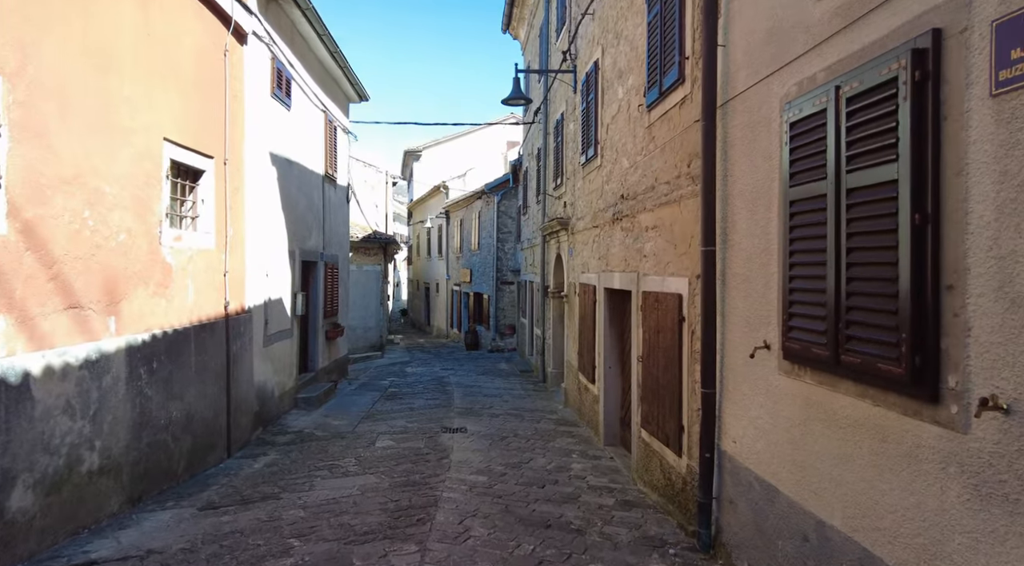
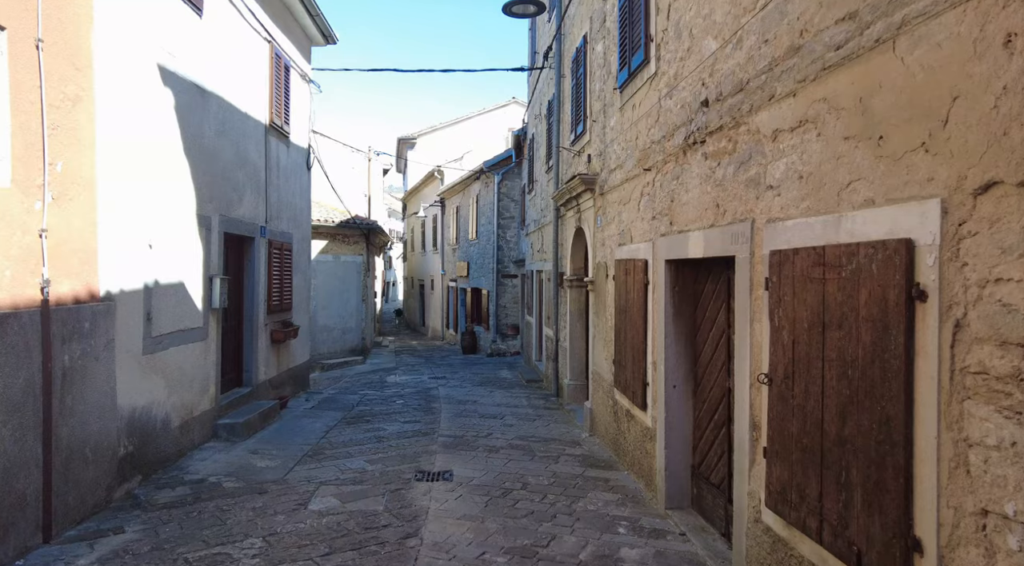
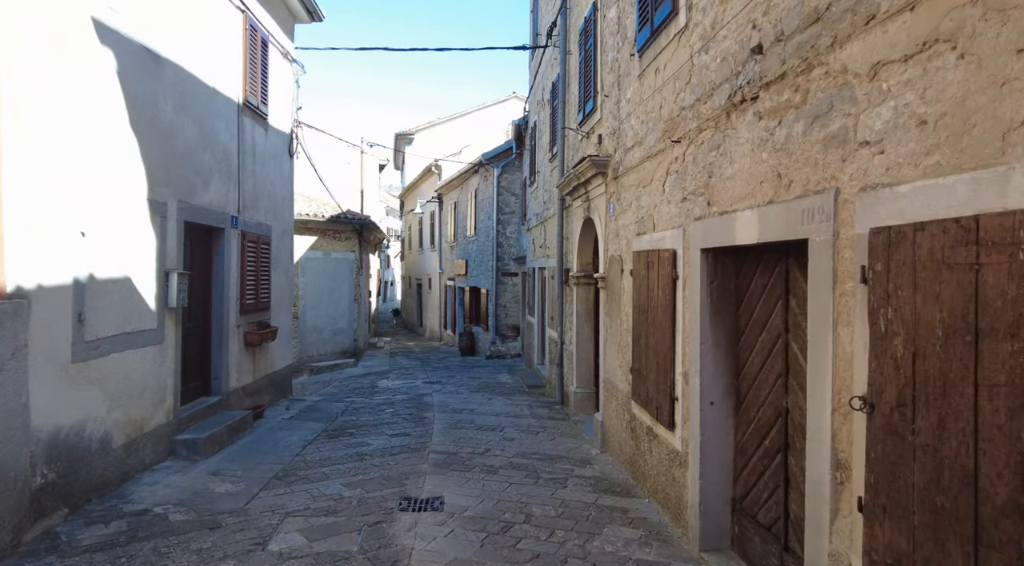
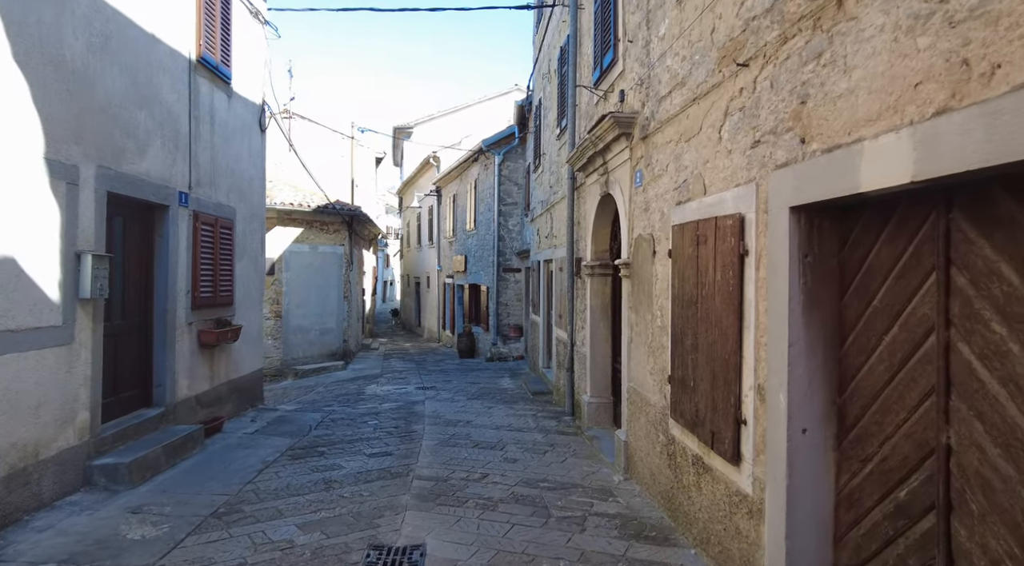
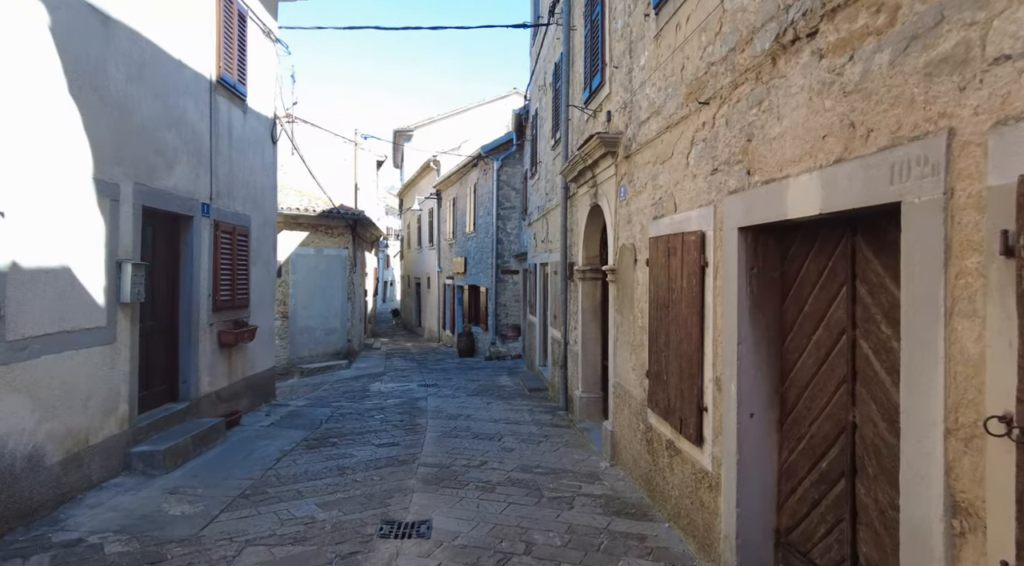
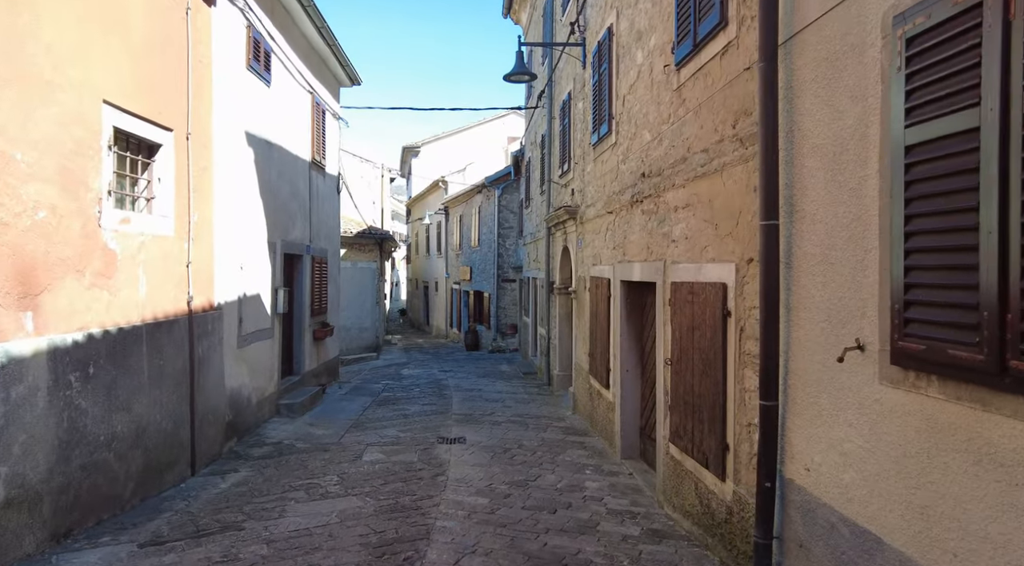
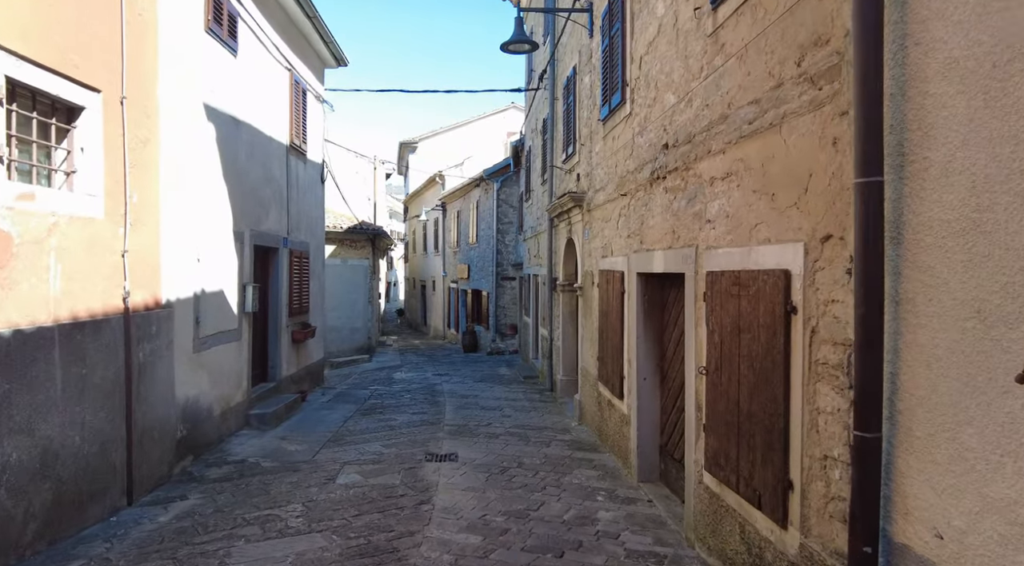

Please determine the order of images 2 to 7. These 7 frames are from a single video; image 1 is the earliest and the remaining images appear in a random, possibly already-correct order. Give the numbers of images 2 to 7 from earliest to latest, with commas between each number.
6, 7, 2, 3, 5, 4
